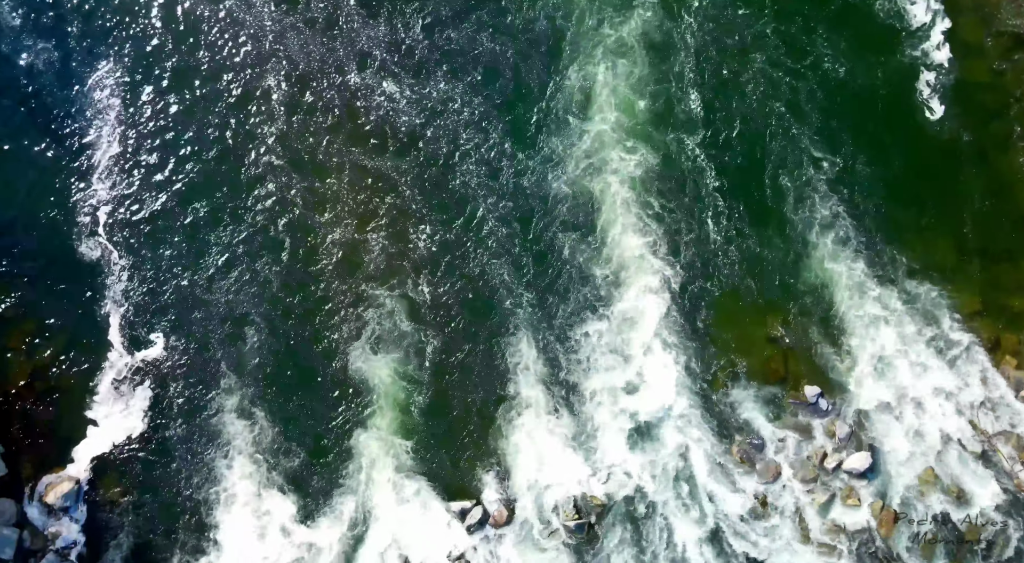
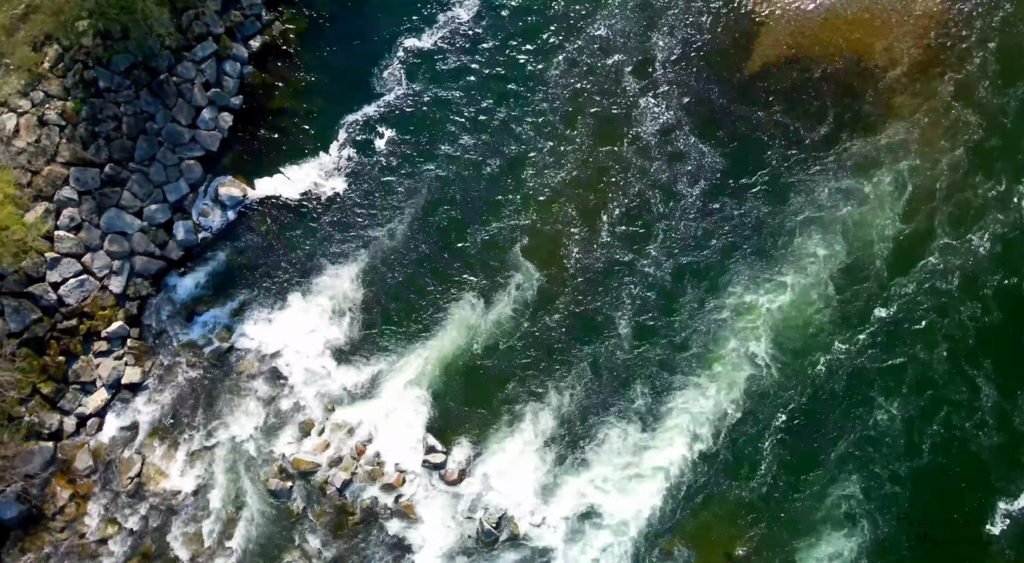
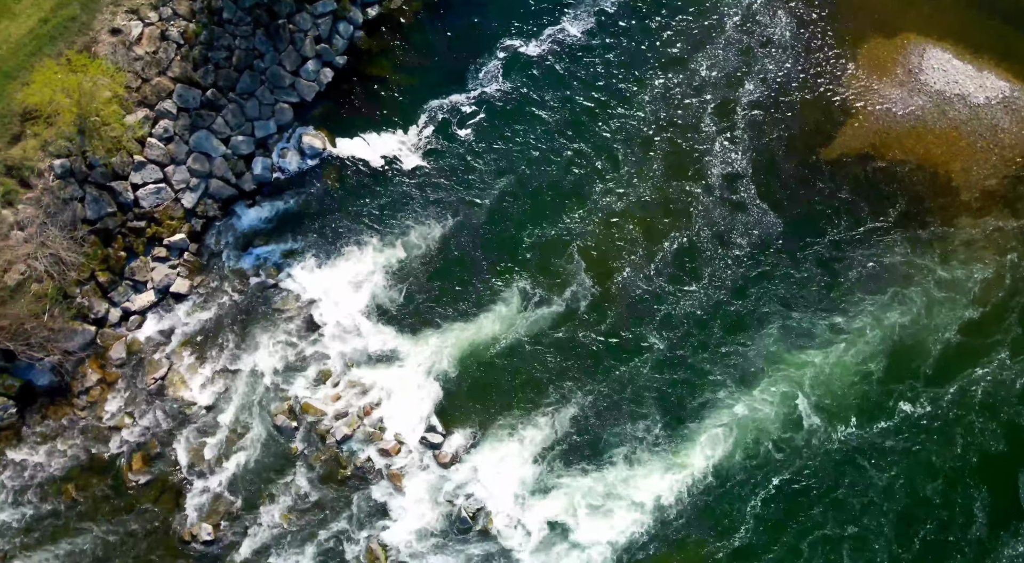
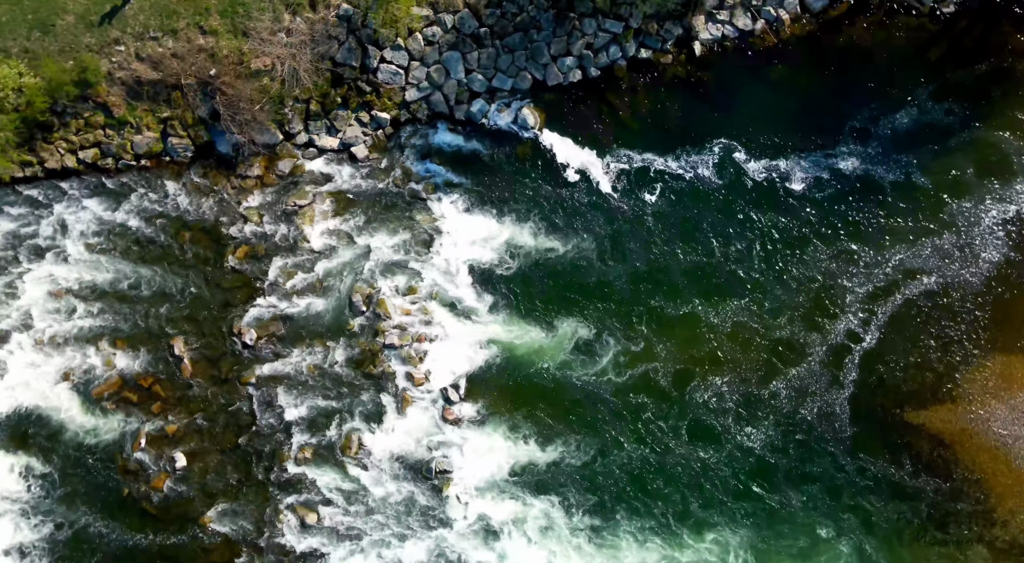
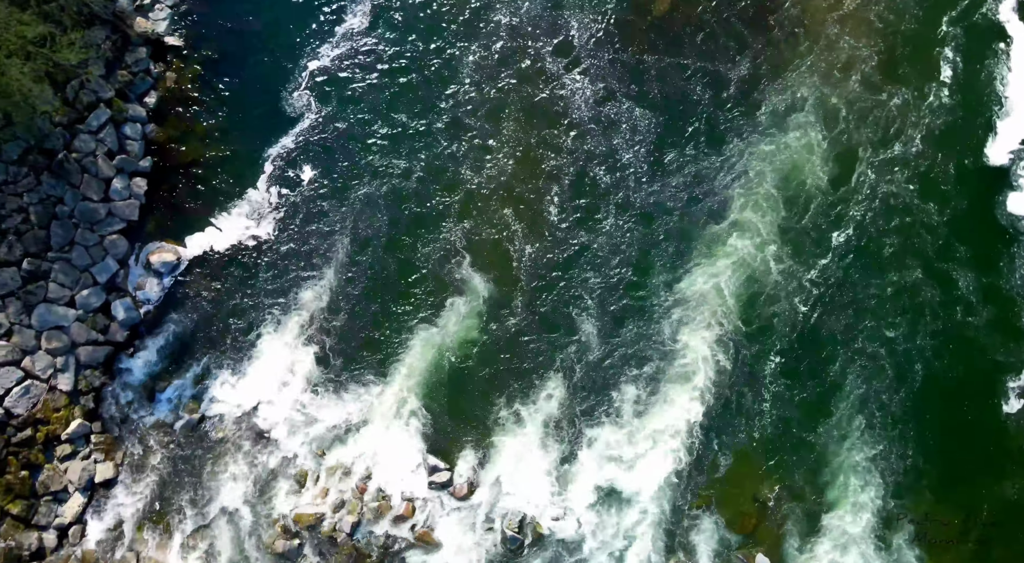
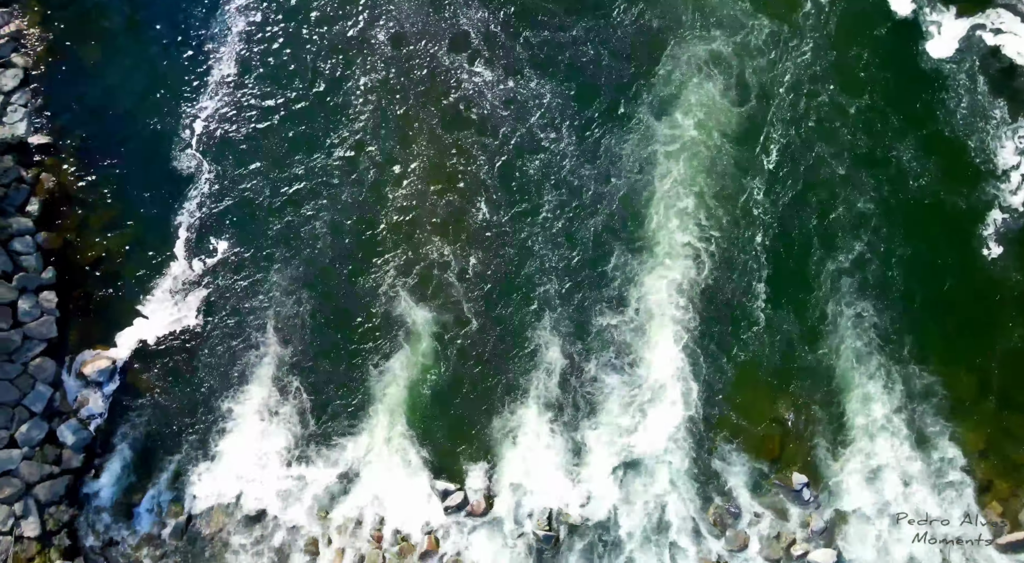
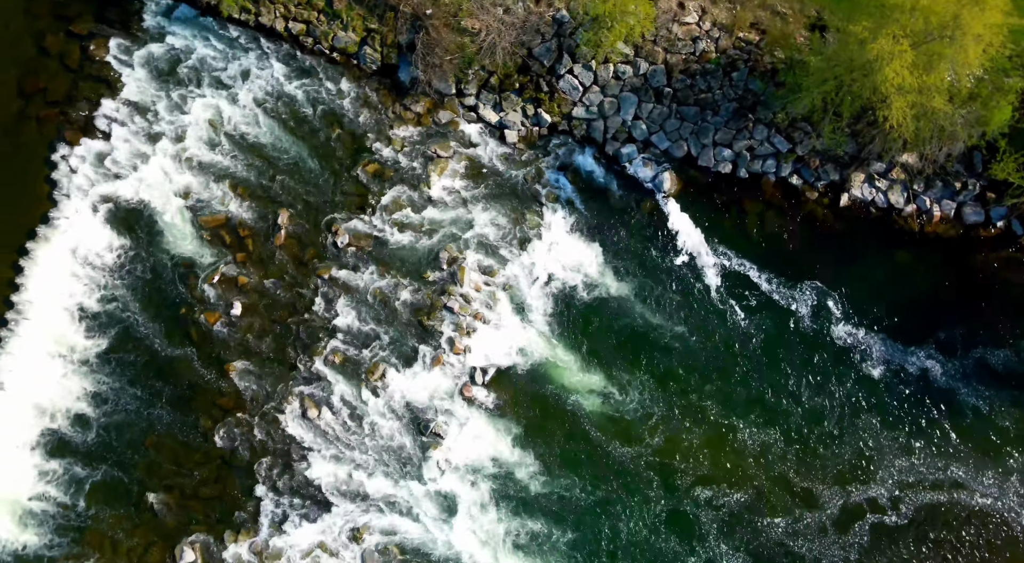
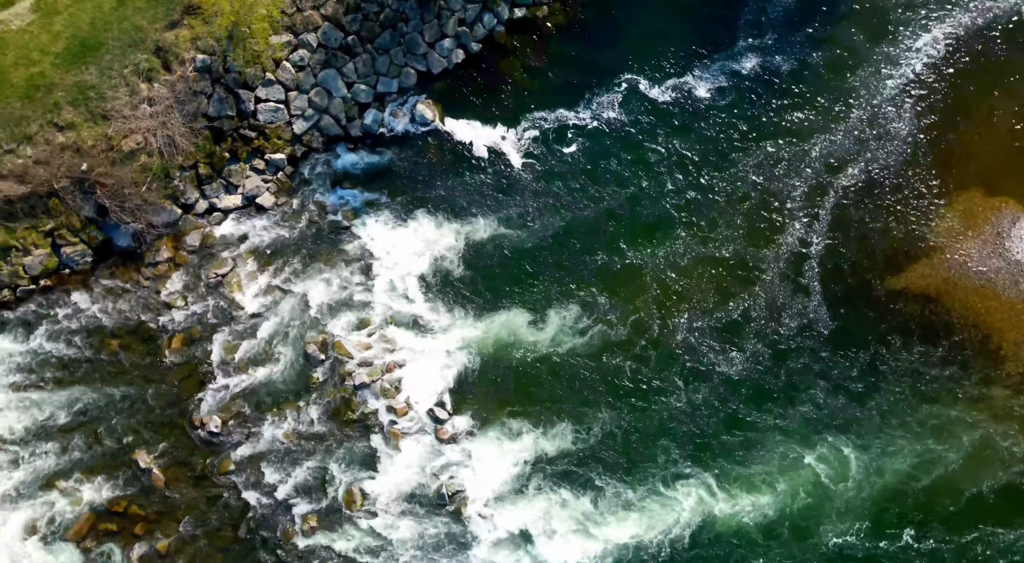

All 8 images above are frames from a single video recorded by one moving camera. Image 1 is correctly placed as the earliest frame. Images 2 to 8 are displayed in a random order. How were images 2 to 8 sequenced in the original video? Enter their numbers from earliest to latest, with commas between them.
6, 5, 2, 3, 8, 4, 7
